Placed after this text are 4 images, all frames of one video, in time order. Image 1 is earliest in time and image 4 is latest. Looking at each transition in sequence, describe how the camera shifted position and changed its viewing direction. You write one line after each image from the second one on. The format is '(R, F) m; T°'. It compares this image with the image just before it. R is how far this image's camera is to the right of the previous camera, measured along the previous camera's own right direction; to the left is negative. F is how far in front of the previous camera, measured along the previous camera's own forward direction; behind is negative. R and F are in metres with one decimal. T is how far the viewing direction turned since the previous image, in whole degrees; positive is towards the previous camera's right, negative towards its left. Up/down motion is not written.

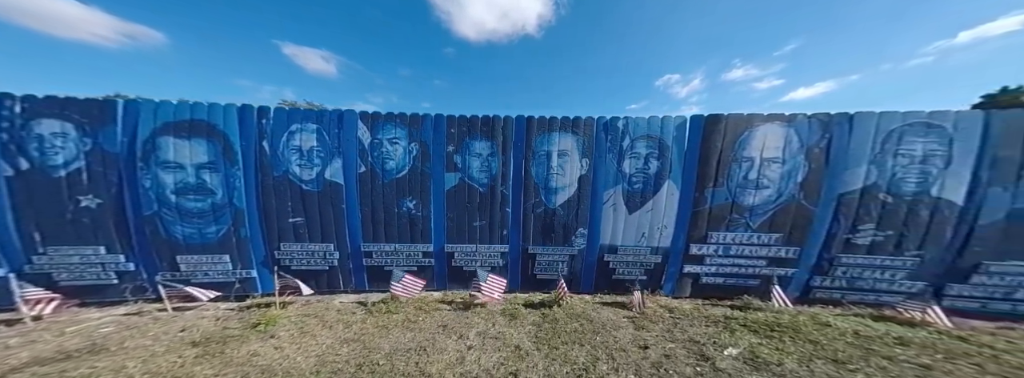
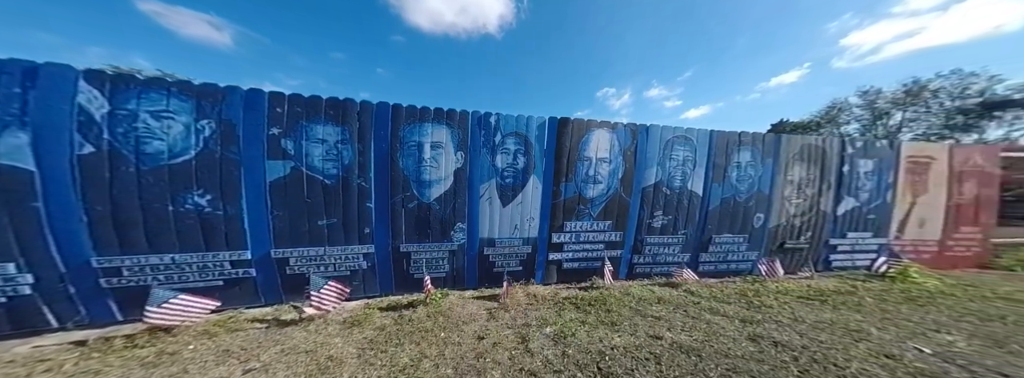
(+0.3, -0.1) m; +20°
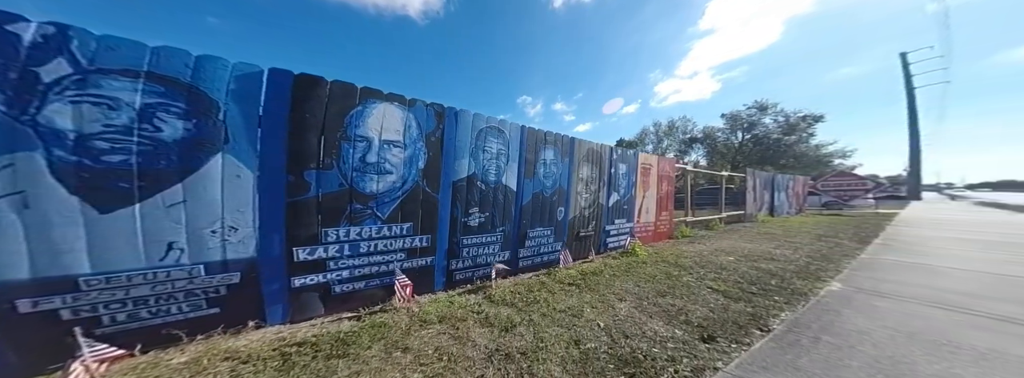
(+1.4, +0.4) m; +28°
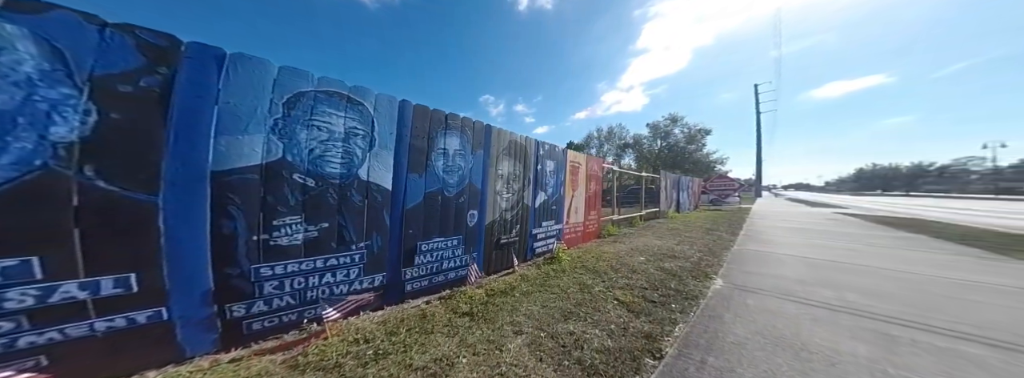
(+1.7, +1.4) m; +12°
